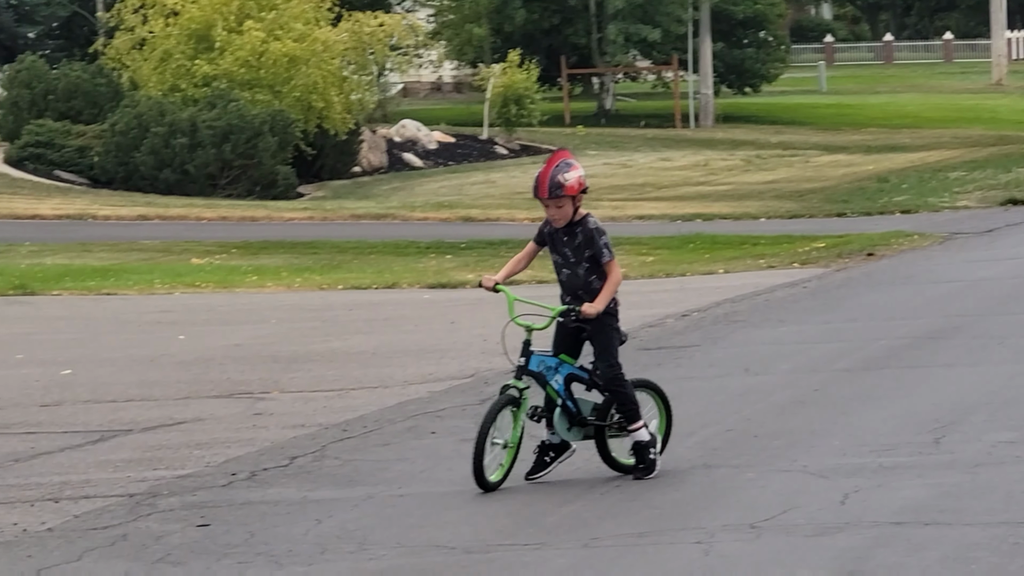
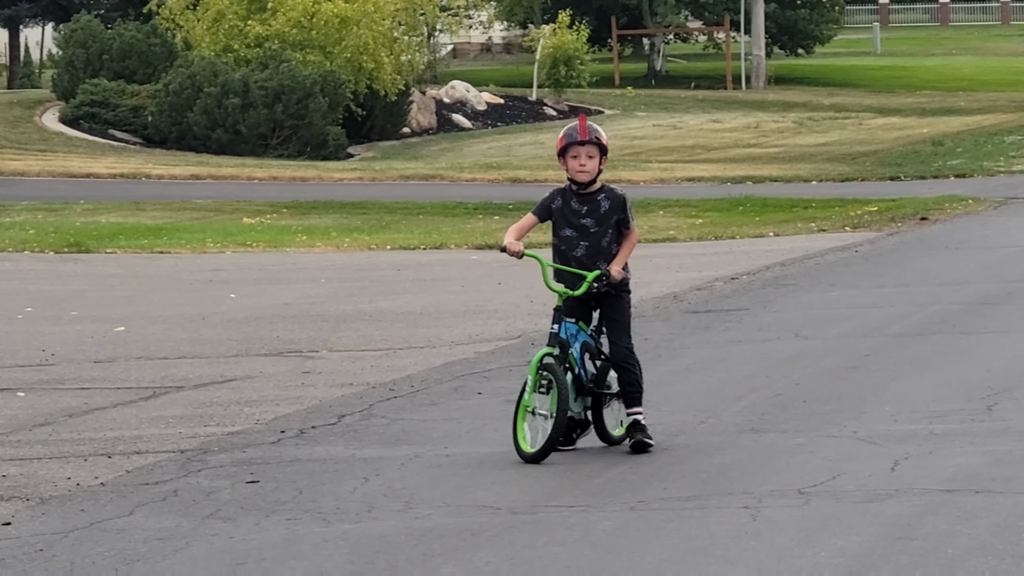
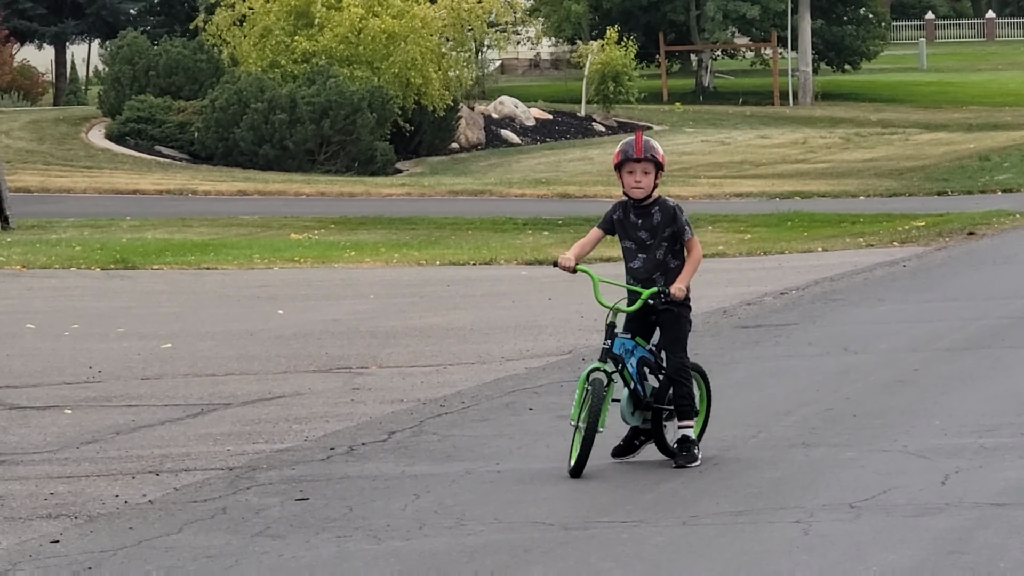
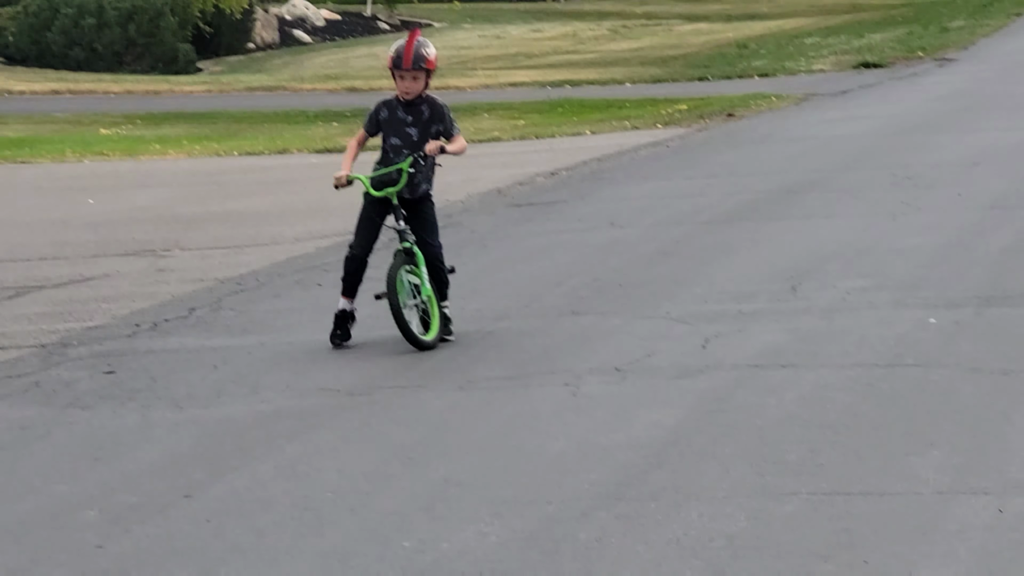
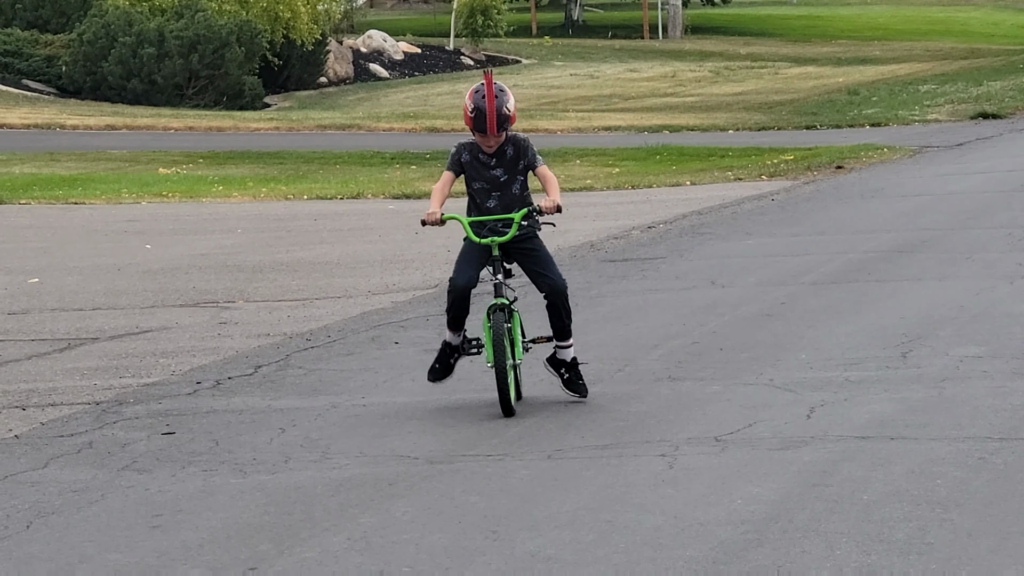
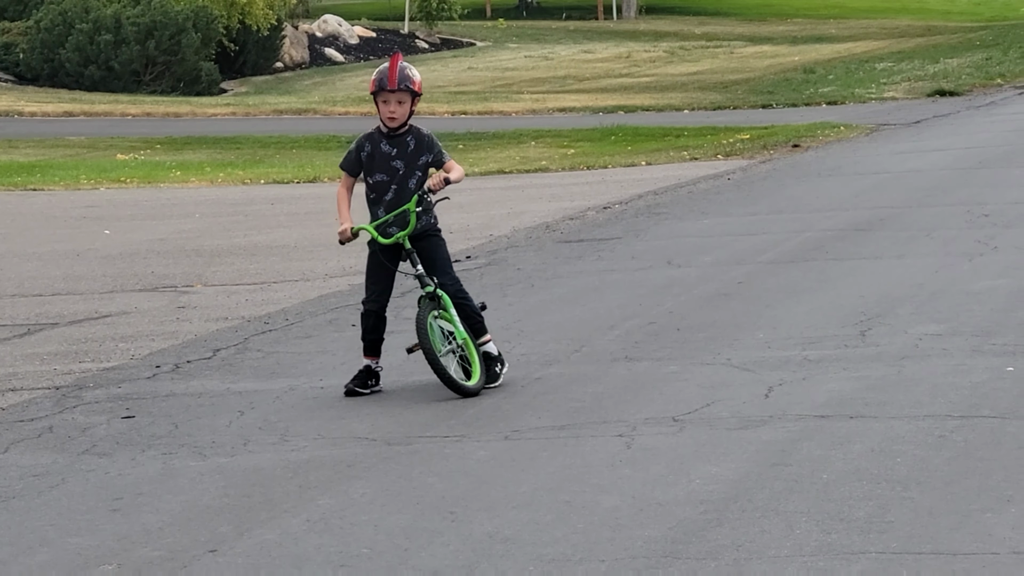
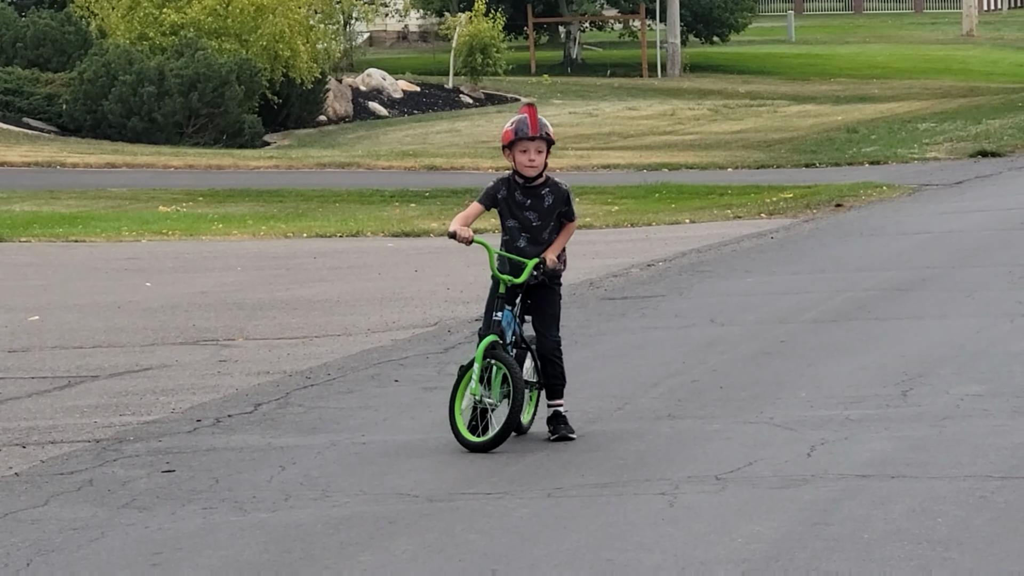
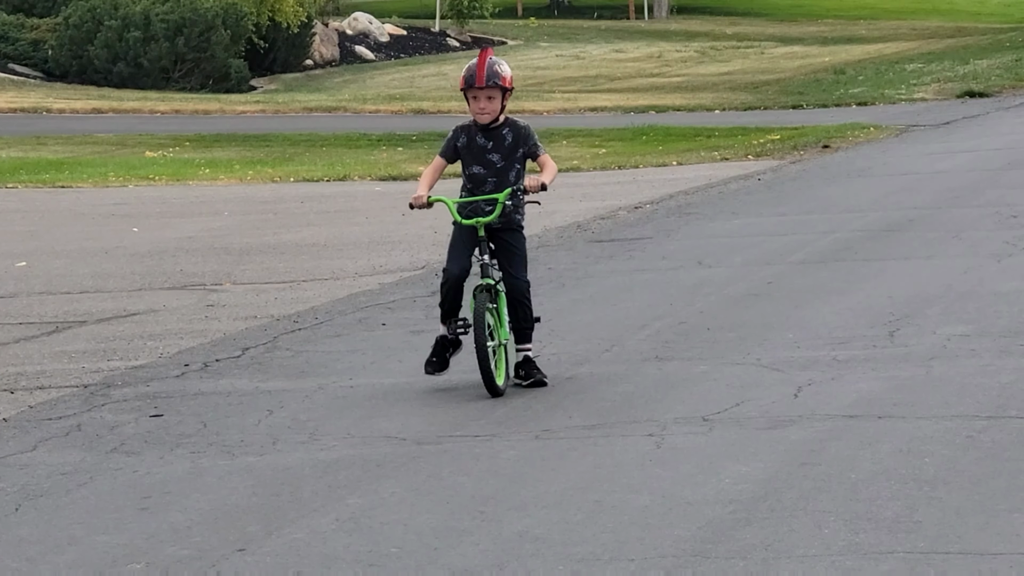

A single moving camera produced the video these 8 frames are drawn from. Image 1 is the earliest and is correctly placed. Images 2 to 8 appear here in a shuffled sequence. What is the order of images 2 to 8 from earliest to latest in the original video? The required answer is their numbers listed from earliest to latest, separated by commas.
3, 2, 7, 5, 8, 6, 4
